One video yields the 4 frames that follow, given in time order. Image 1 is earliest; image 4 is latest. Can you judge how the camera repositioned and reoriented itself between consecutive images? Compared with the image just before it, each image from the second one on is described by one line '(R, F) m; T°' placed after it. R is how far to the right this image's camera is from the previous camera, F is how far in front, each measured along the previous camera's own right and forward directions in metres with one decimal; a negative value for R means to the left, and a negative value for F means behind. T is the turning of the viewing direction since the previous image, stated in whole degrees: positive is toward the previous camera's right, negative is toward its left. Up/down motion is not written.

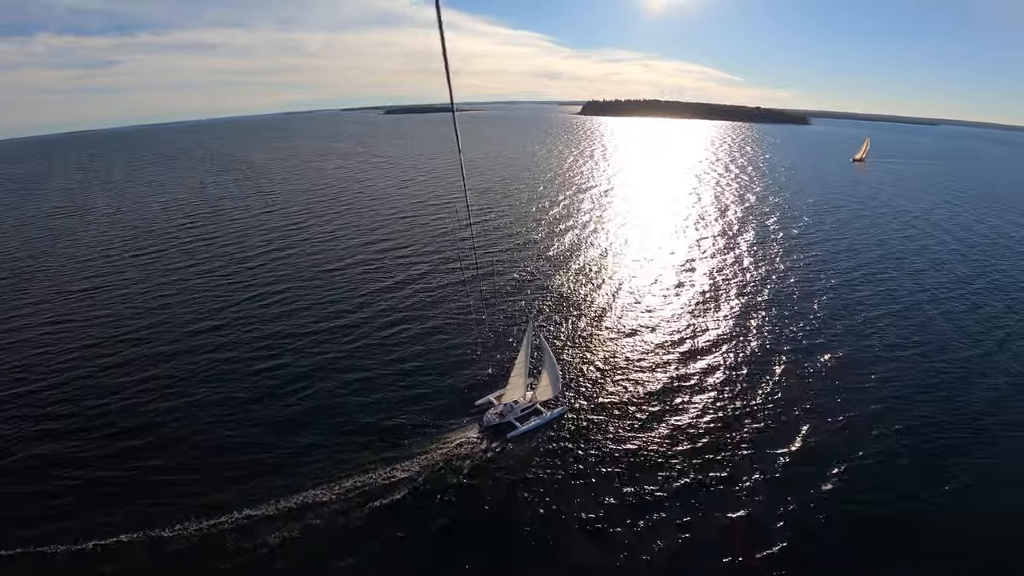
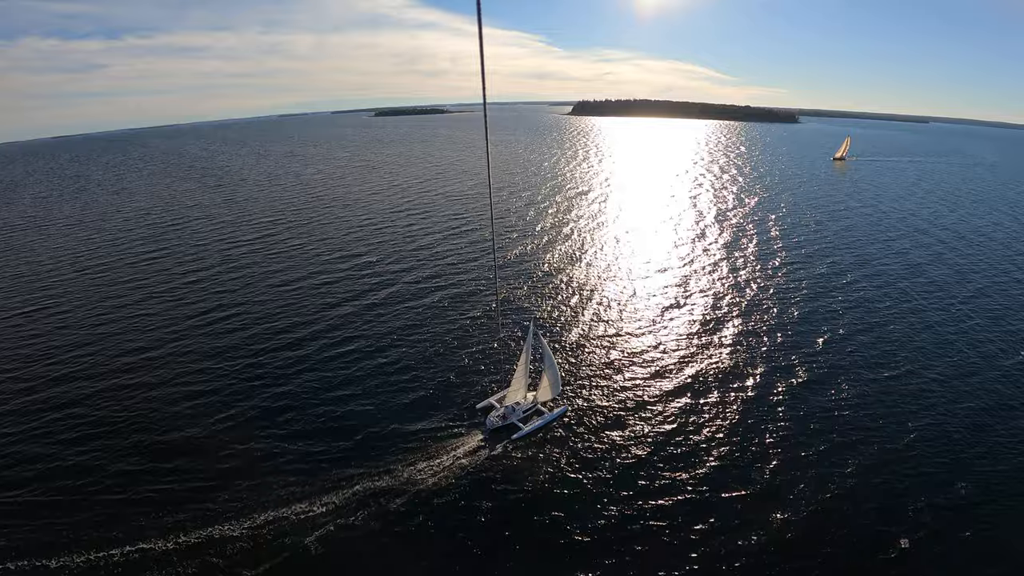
(+0.2, +1.3) m; +1°
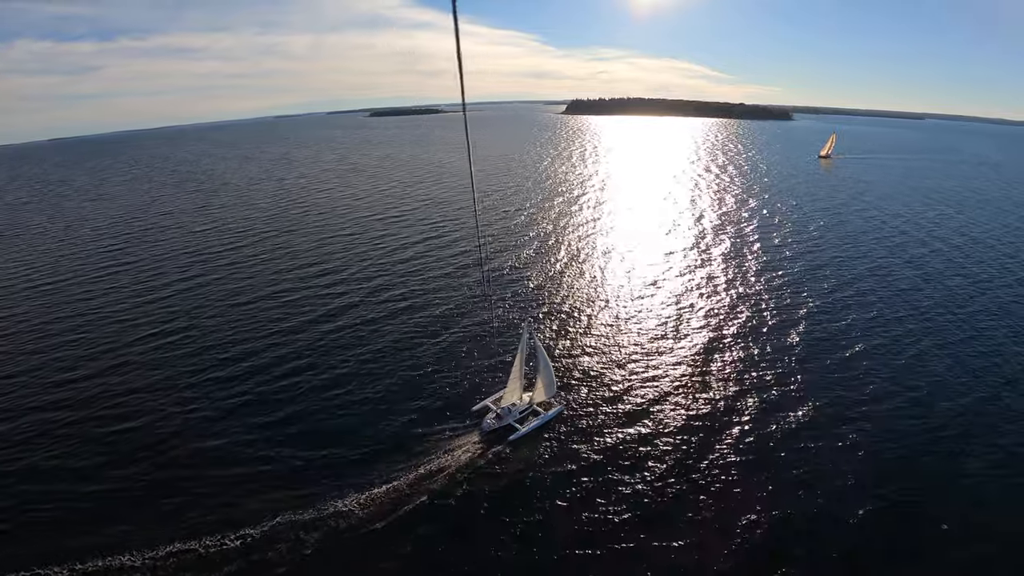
(+0.5, +1.2) m; 0°
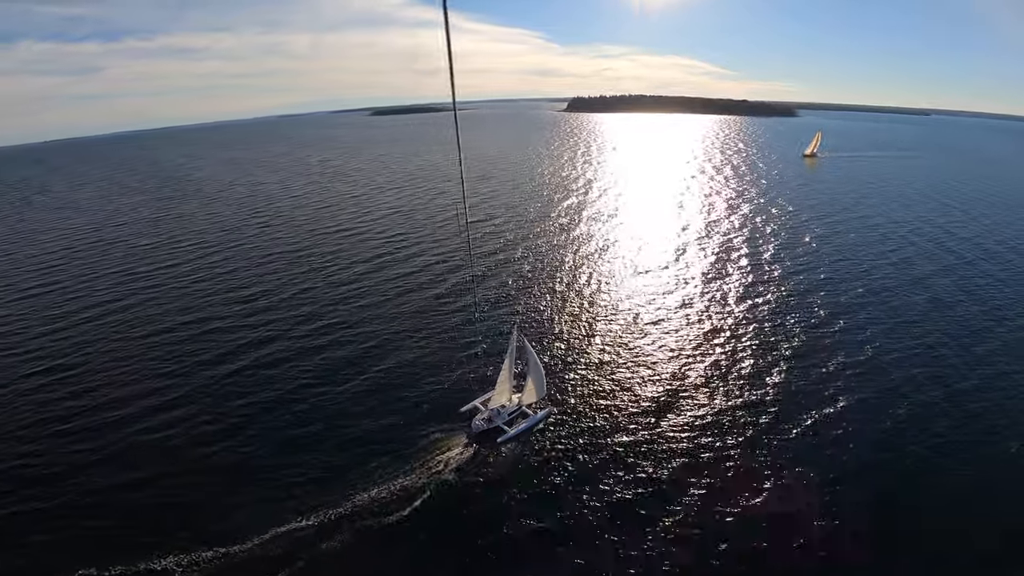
(+1.1, +1.2) m; 0°
